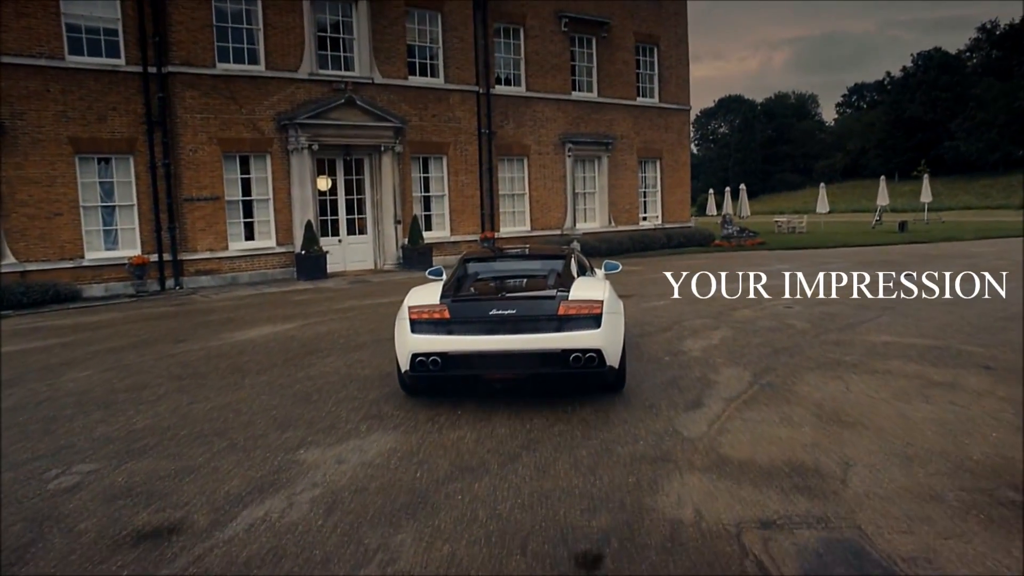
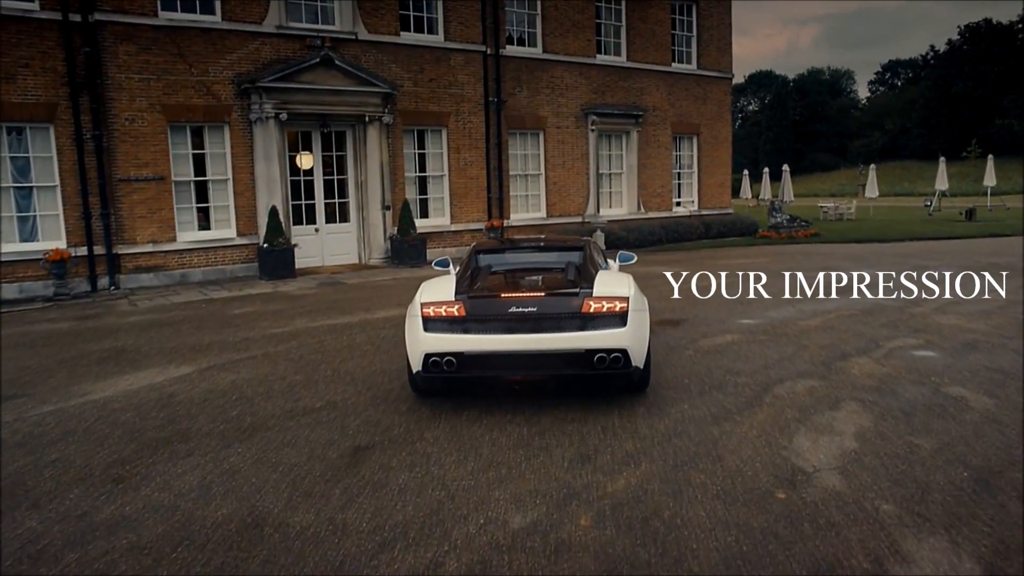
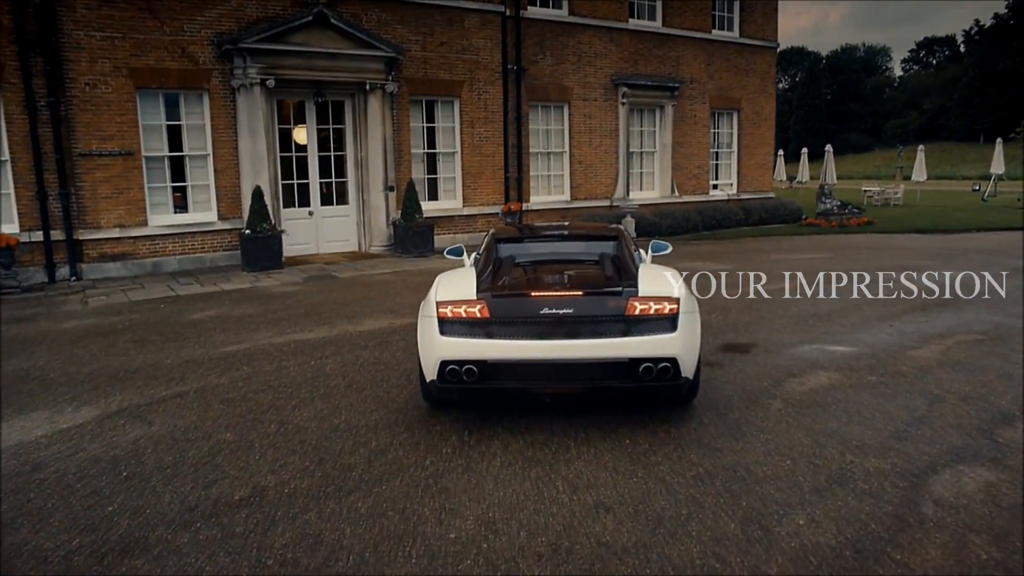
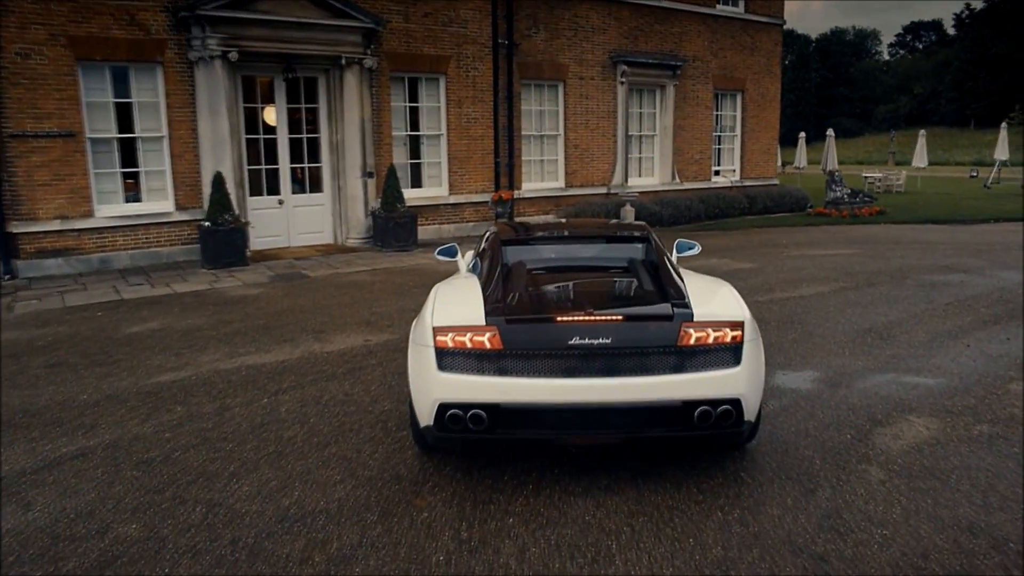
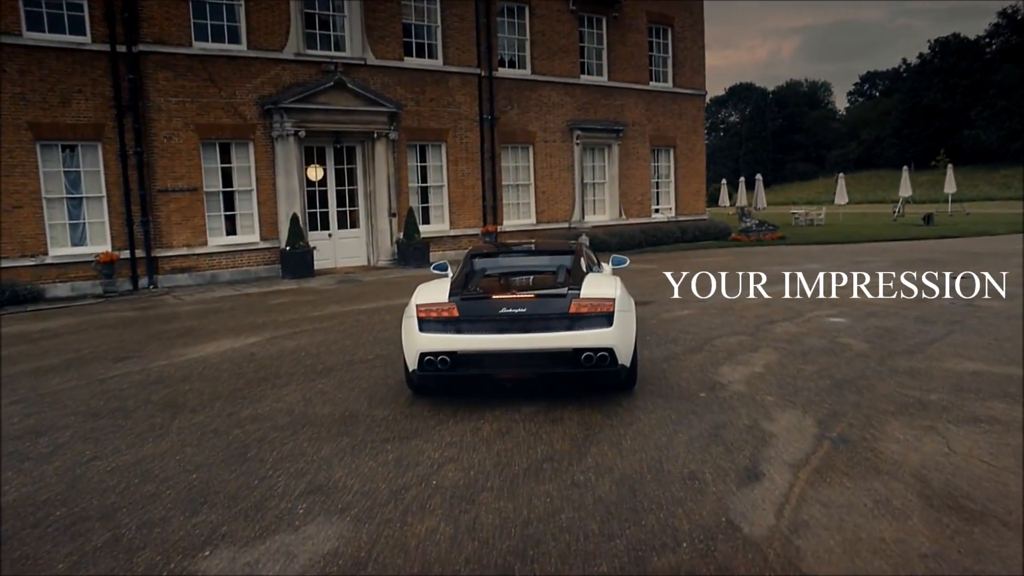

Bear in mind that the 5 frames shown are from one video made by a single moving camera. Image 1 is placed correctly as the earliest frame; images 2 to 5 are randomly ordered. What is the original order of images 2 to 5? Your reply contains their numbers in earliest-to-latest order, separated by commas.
5, 2, 3, 4
